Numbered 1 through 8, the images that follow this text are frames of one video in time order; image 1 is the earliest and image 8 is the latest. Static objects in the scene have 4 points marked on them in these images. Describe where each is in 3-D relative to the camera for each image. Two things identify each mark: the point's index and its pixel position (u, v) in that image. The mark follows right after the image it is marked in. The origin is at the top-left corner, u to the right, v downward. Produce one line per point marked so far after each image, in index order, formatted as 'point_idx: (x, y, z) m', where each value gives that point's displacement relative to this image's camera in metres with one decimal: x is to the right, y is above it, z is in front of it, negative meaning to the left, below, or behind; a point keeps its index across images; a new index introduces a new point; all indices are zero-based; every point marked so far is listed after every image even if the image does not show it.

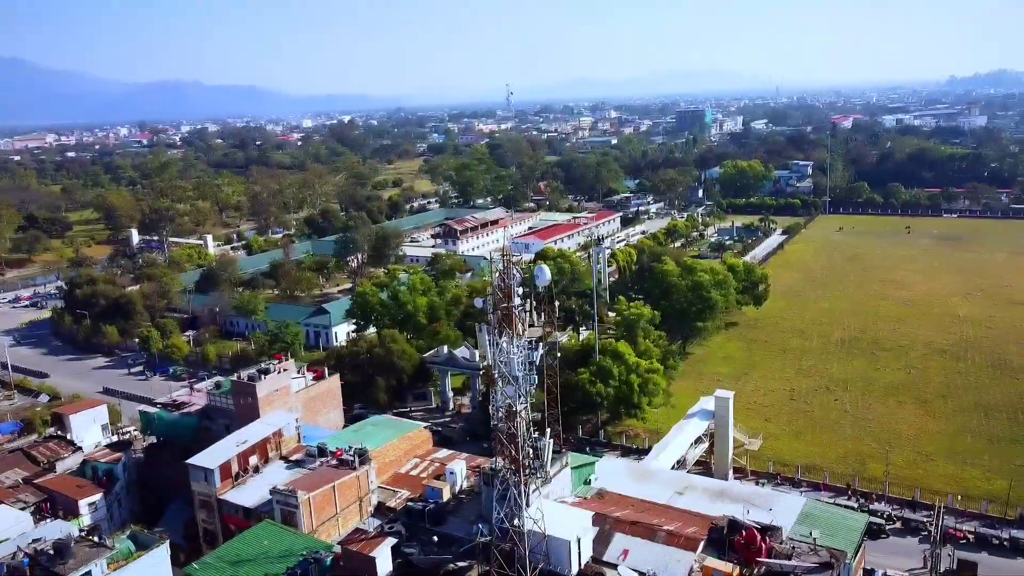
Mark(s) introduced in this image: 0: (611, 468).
0: (+1.4, -2.5, +11.5) m
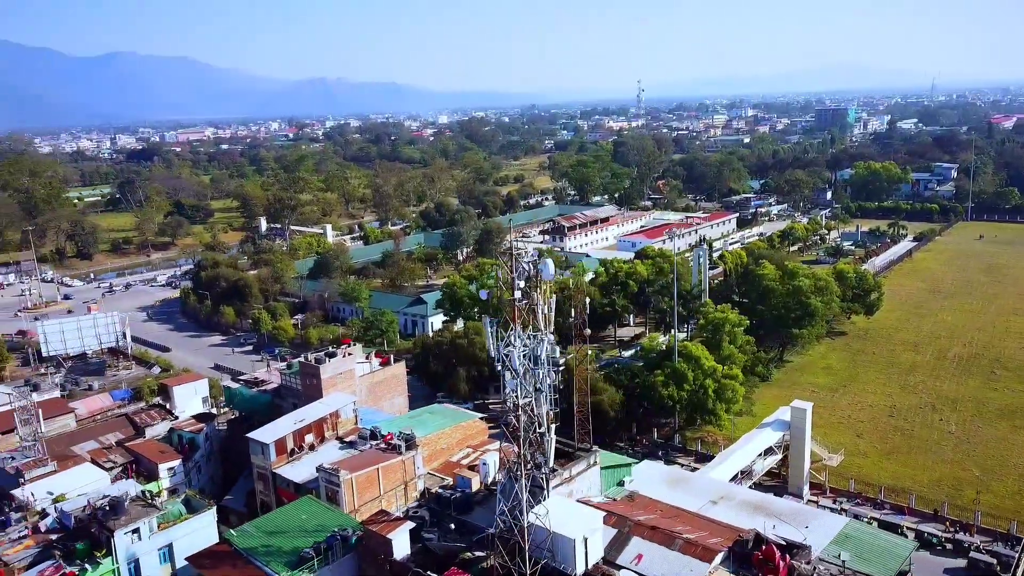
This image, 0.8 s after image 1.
0: (+1.9, -2.5, +11.2) m
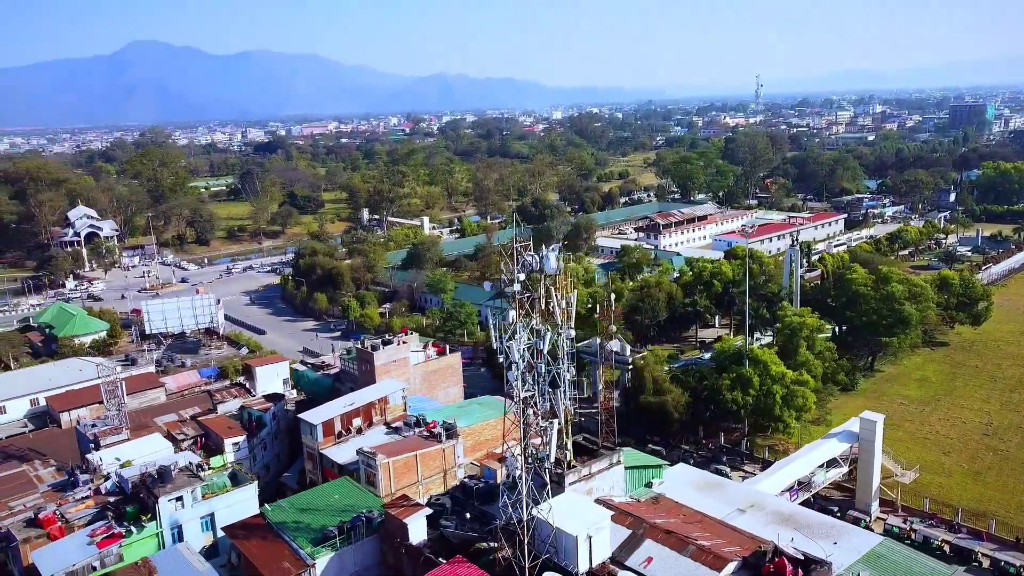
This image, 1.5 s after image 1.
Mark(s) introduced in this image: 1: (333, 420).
0: (+2.3, -2.5, +10.9) m
1: (-2.8, -2.1, +12.8) m
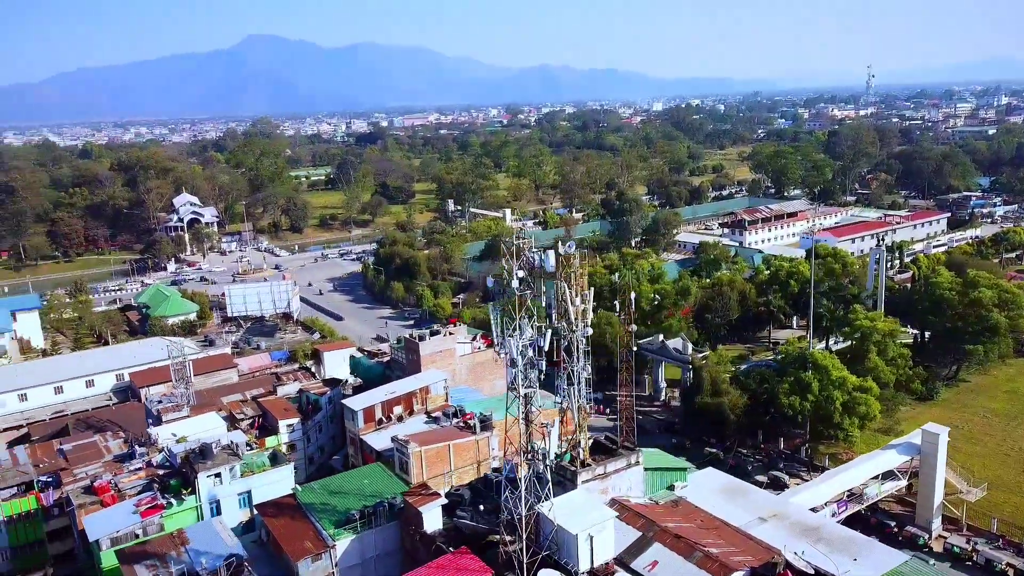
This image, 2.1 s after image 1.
0: (+2.6, -2.5, +10.7) m
1: (-2.2, -1.9, +13.1) m
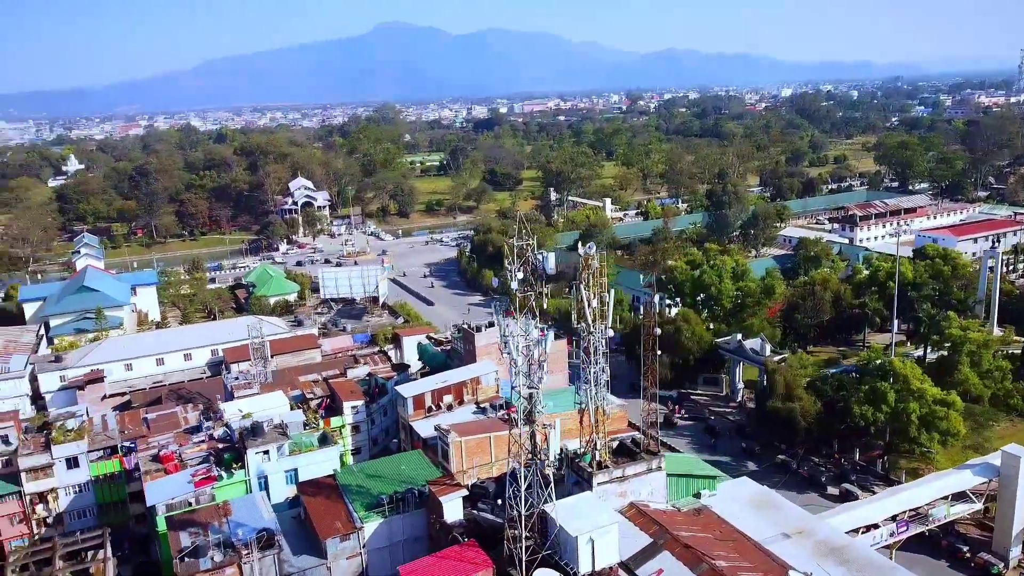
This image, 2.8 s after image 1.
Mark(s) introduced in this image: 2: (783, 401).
0: (+2.9, -2.5, +10.4) m
1: (-1.5, -1.8, +13.5) m
2: (+5.8, -2.4, +17.3) m
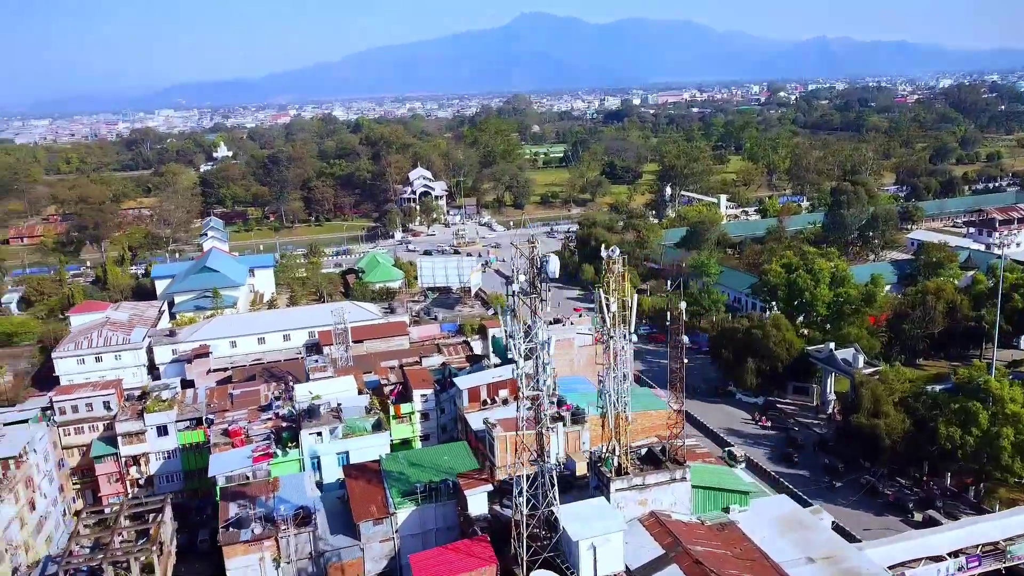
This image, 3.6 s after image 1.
0: (+3.2, -2.6, +10.0) m
1: (-0.6, -1.7, +13.7) m
2: (+7.2, -2.6, +16.3) m
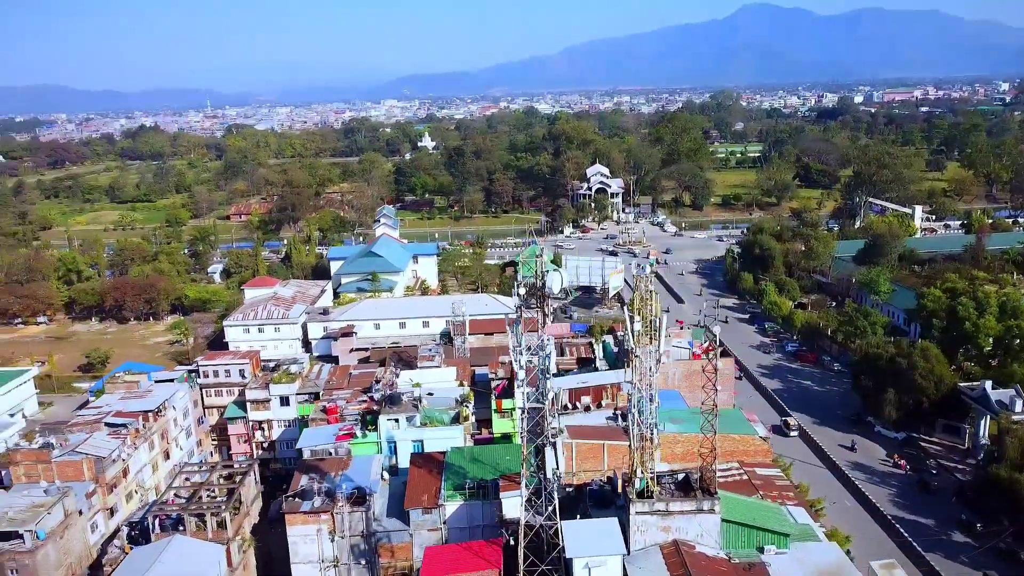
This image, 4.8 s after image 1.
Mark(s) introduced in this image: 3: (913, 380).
0: (+3.5, -3.0, +9.2) m
1: (+0.8, -1.8, +13.8) m
2: (+8.9, -3.2, +14.5) m
3: (+8.7, -2.0, +17.8) m
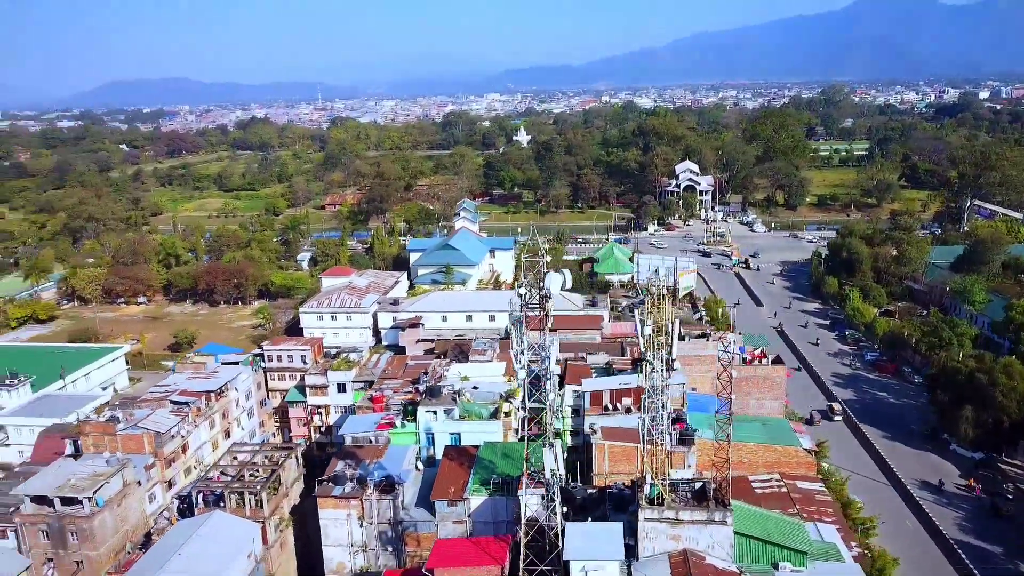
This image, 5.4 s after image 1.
0: (+3.6, -3.1, +8.8) m
1: (+1.5, -1.8, +13.7) m
2: (+9.5, -3.5, +13.4) m
3: (+9.8, -2.2, +16.7) m
